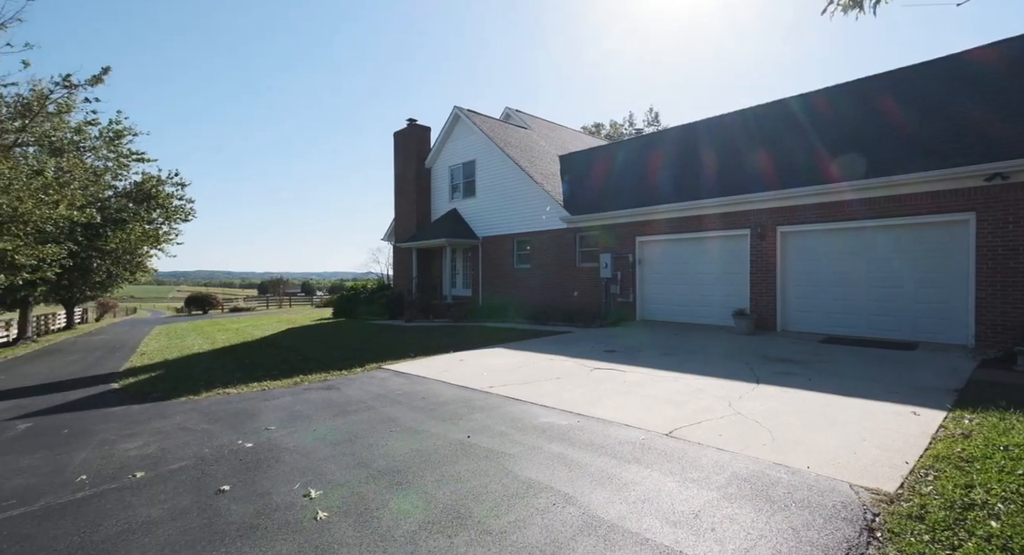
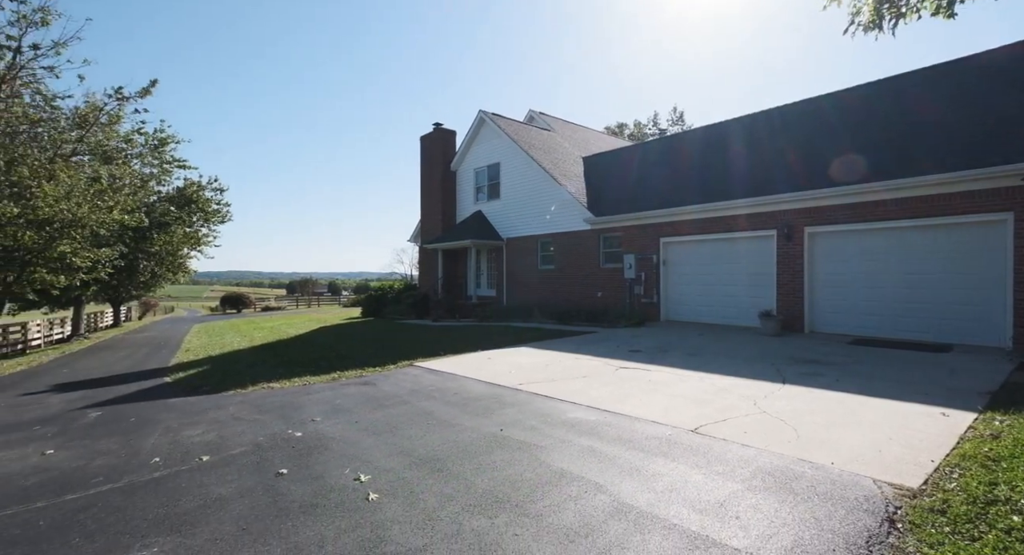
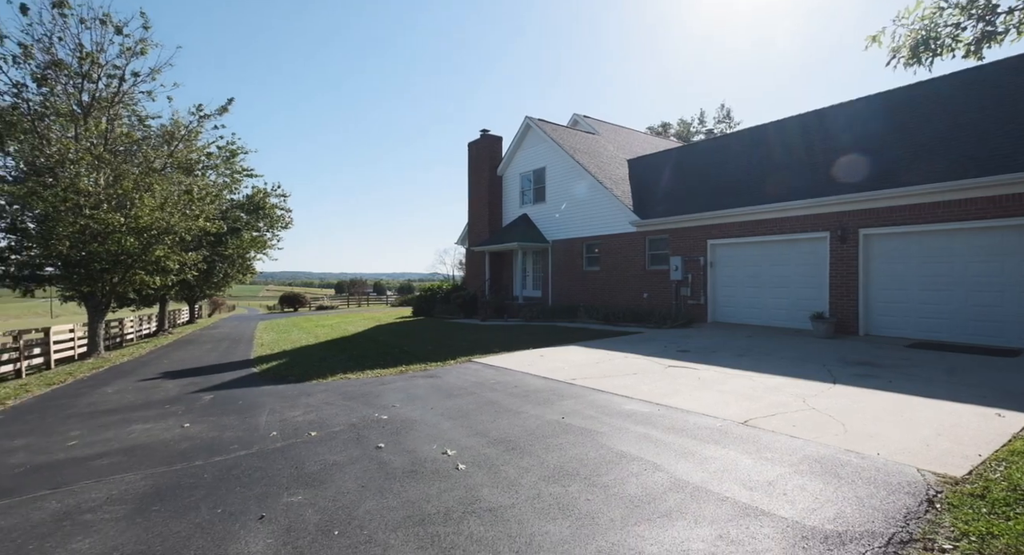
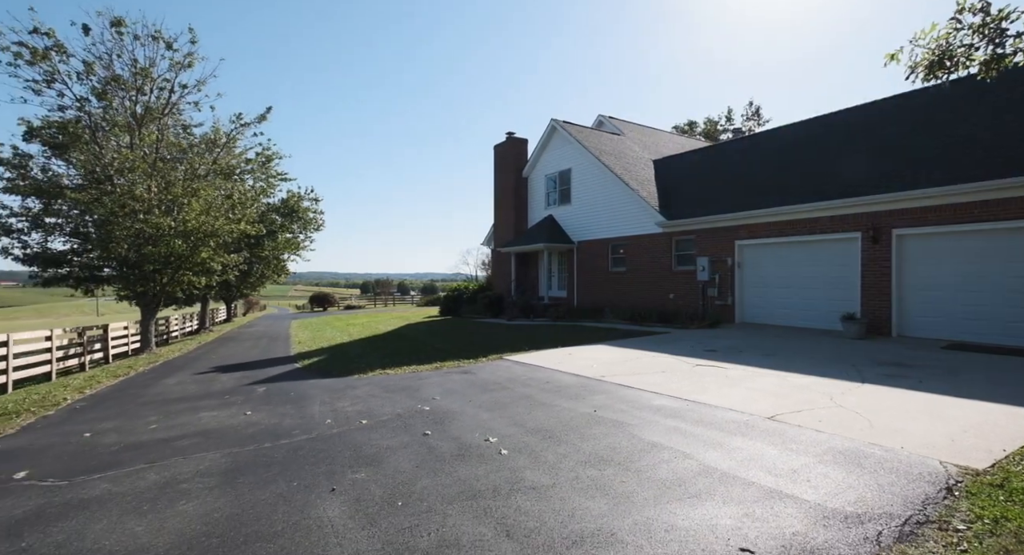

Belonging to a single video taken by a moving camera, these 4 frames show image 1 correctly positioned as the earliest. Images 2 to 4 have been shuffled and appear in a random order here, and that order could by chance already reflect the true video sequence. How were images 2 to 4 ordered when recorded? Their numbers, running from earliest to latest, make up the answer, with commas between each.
2, 3, 4
